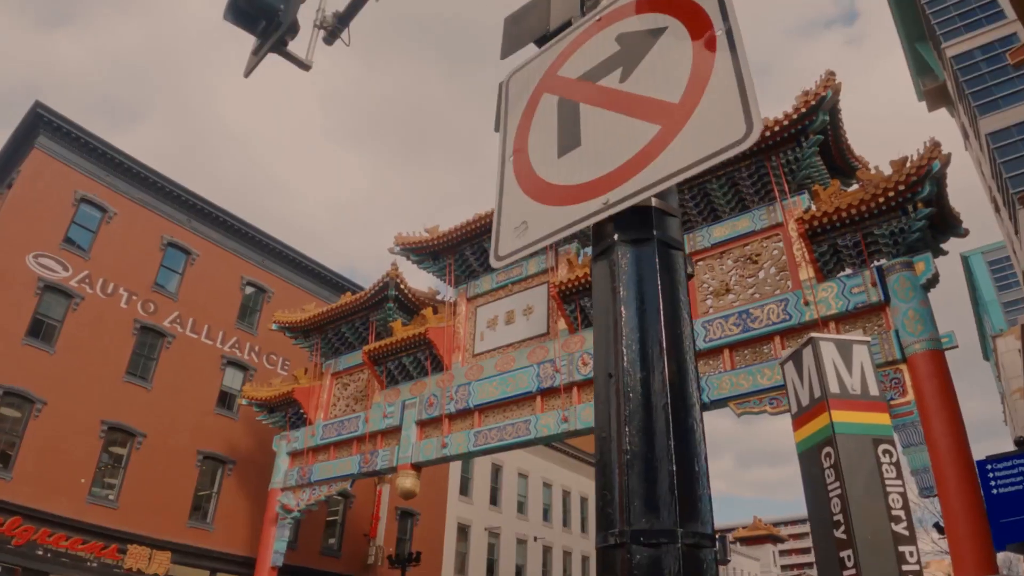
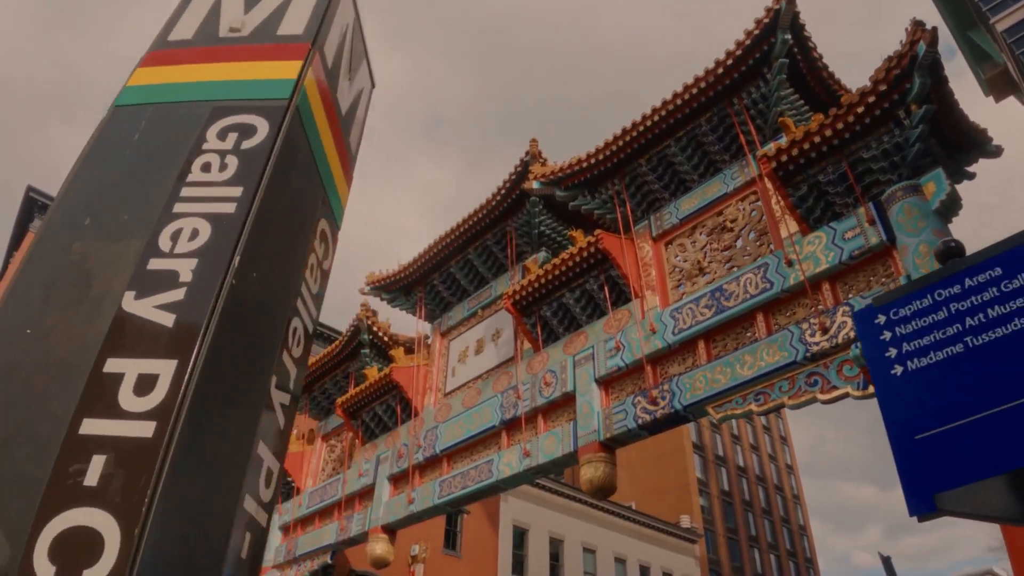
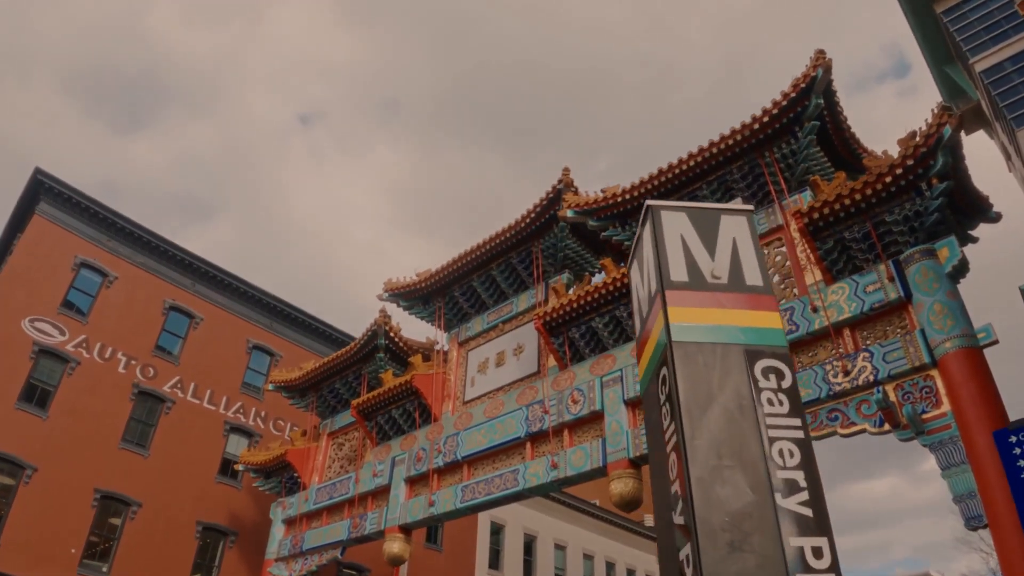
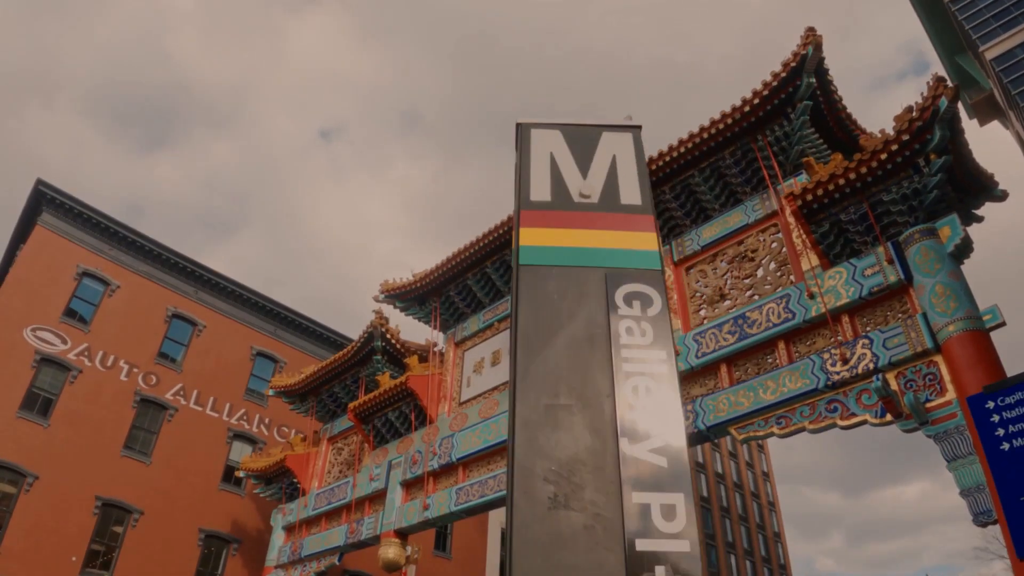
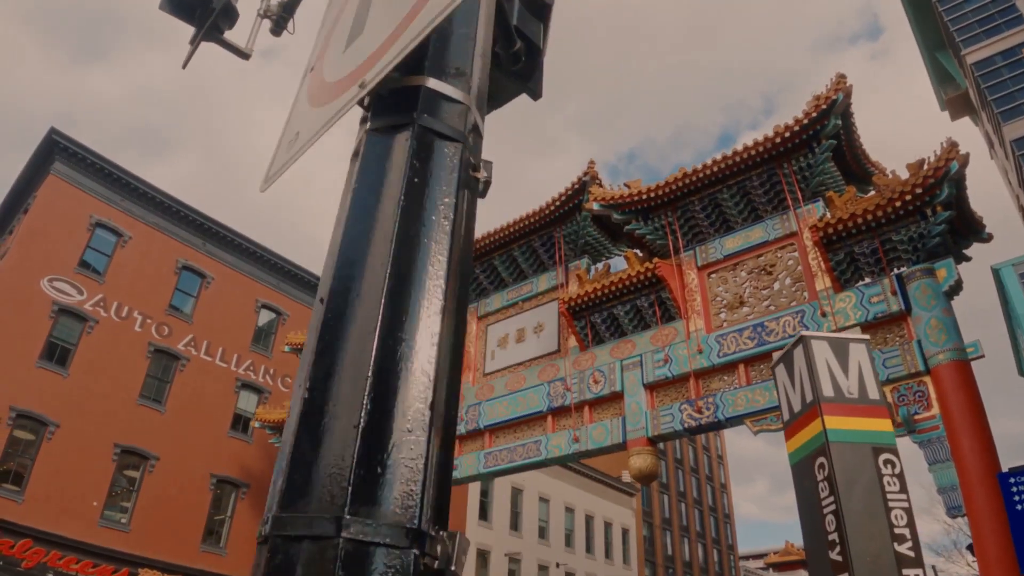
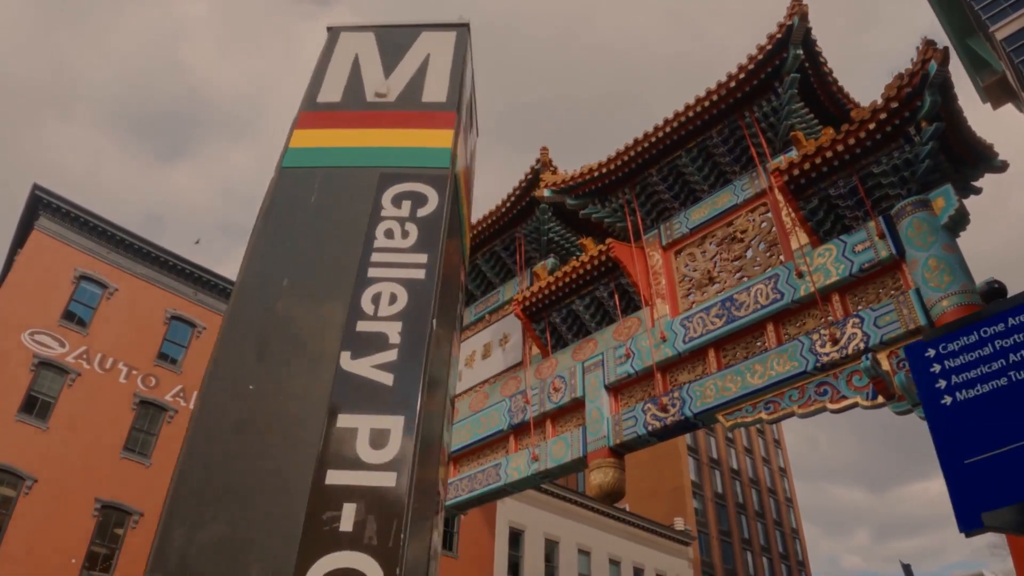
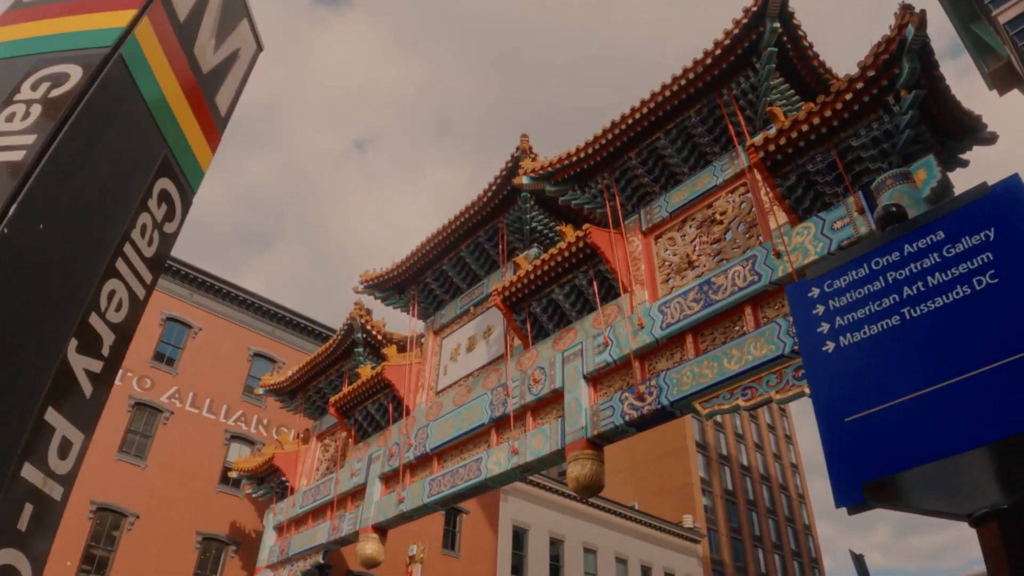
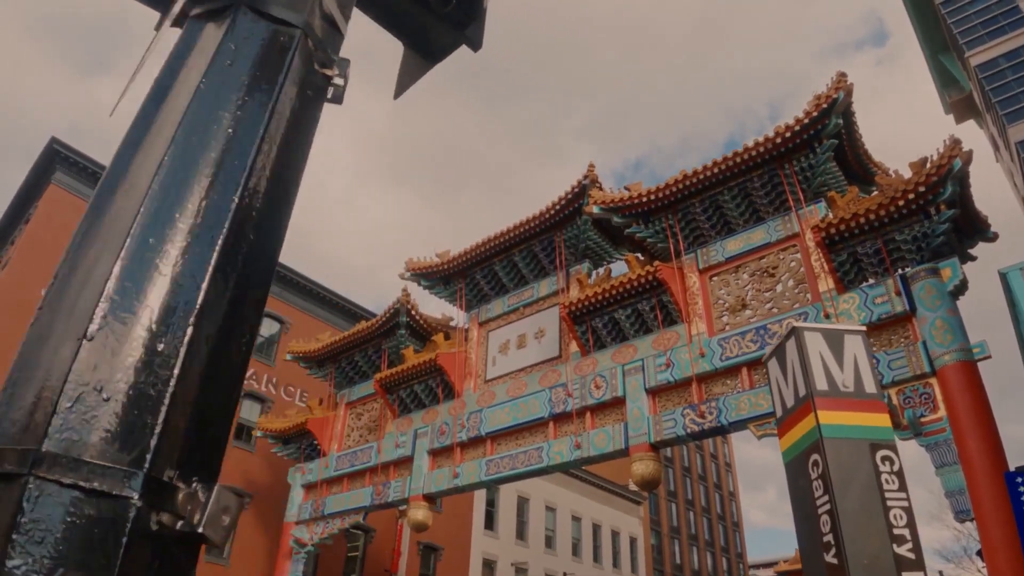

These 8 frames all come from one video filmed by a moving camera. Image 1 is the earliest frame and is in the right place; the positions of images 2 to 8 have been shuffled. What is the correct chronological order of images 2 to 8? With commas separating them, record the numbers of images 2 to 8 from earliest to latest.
5, 8, 3, 4, 6, 2, 7
